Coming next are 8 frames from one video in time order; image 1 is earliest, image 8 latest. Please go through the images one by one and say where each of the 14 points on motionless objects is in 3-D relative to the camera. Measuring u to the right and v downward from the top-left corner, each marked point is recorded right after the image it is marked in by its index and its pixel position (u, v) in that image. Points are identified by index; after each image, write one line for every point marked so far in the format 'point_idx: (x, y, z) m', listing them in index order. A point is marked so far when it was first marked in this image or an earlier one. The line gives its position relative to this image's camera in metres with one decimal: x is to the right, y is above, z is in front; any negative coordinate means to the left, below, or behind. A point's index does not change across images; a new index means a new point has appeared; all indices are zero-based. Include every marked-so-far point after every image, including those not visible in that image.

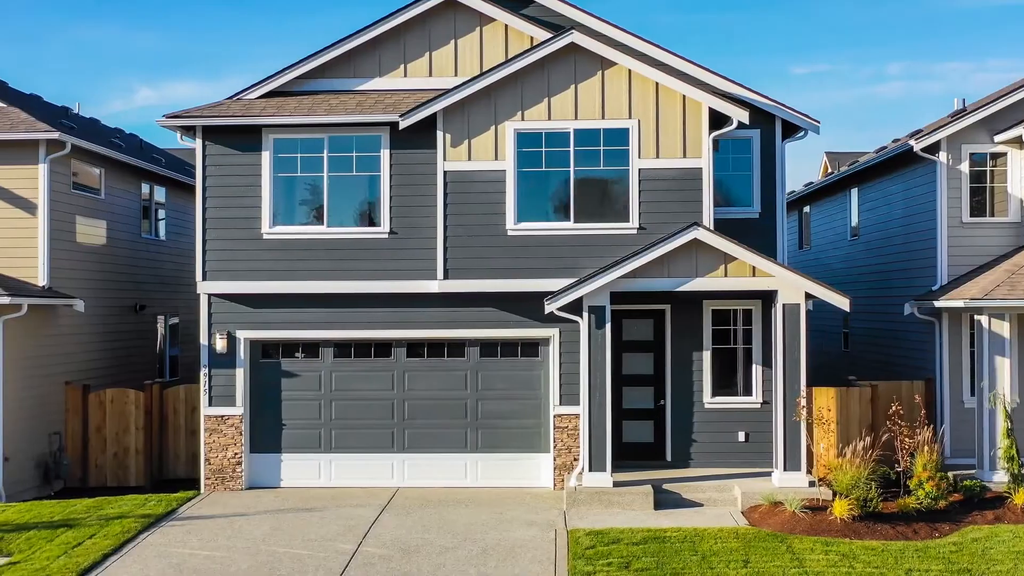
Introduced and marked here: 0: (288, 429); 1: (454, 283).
0: (-2.9, -1.8, +11.8) m
1: (-0.7, +0.1, +11.2) m
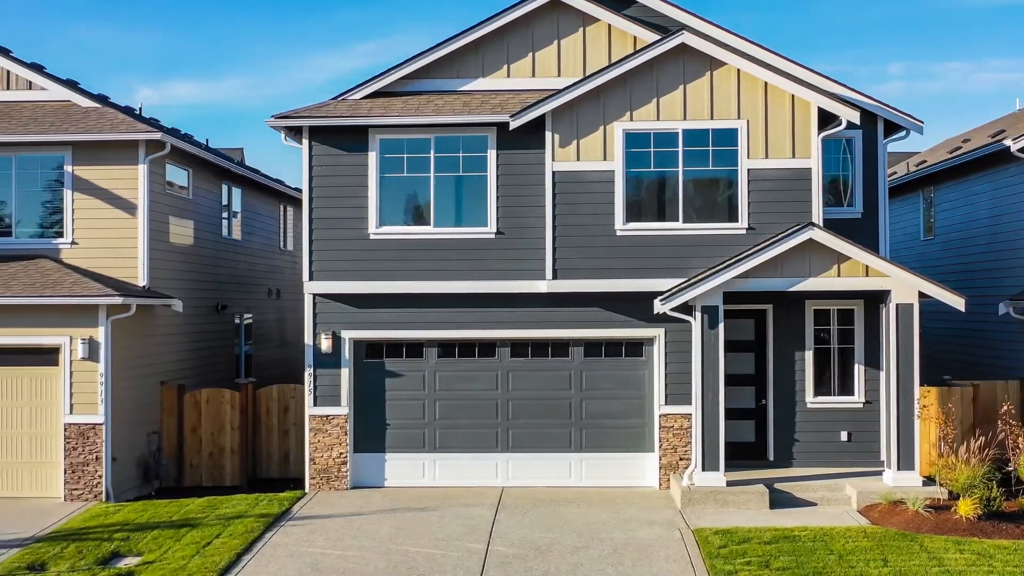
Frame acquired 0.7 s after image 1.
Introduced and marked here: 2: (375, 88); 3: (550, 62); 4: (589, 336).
0: (-1.6, -1.8, +11.8) m
1: (+0.6, +0.1, +11.3) m
2: (-1.8, +2.6, +11.9) m
3: (+0.5, +3.0, +11.9) m
4: (+1.0, -0.6, +11.6) m
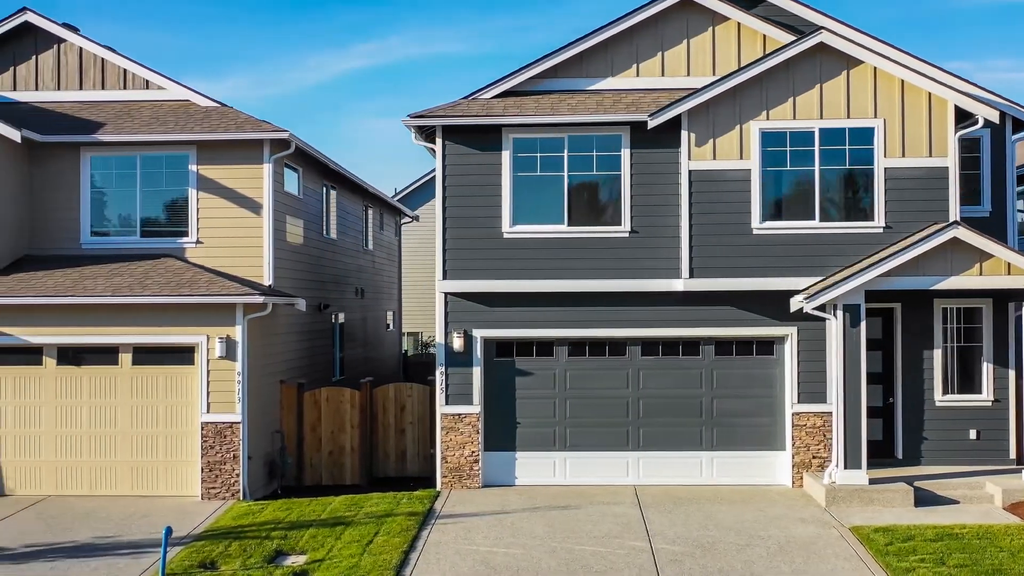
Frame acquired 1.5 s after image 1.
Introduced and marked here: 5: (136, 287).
0: (+0.1, -1.8, +11.9) m
1: (+2.3, +0.1, +11.3) m
2: (-0.1, +2.6, +11.9) m
3: (+2.2, +3.0, +11.9) m
4: (+2.7, -0.6, +11.6) m
5: (-4.7, 0.0, +11.4) m
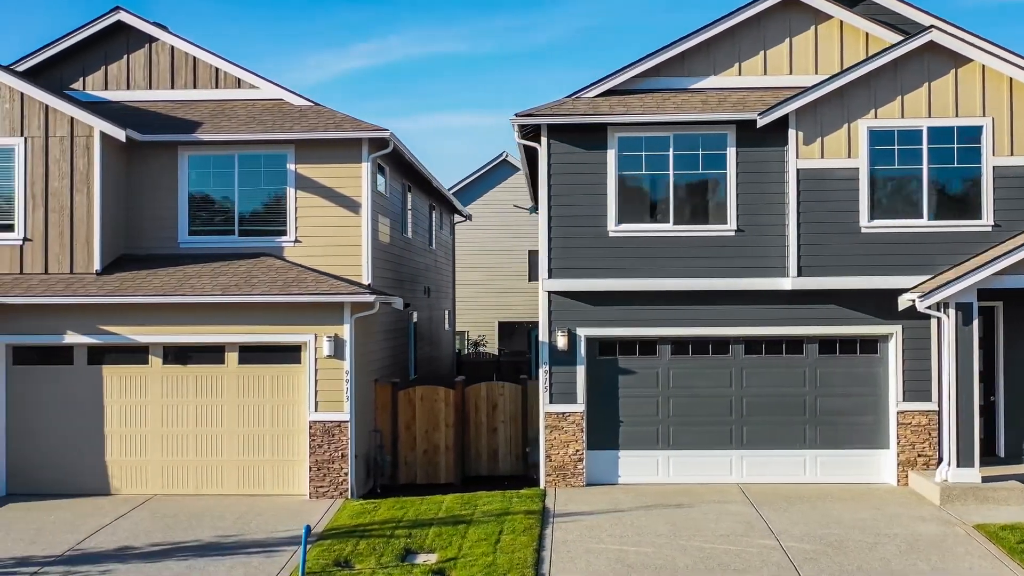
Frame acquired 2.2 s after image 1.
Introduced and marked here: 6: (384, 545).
0: (+1.5, -1.8, +11.9) m
1: (+3.7, +0.1, +11.3) m
2: (+1.3, +2.6, +11.9) m
3: (+3.5, +3.0, +11.9) m
4: (+4.0, -0.6, +11.6) m
5: (-3.3, 0.0, +11.4) m
6: (-1.3, -2.7, +9.5) m
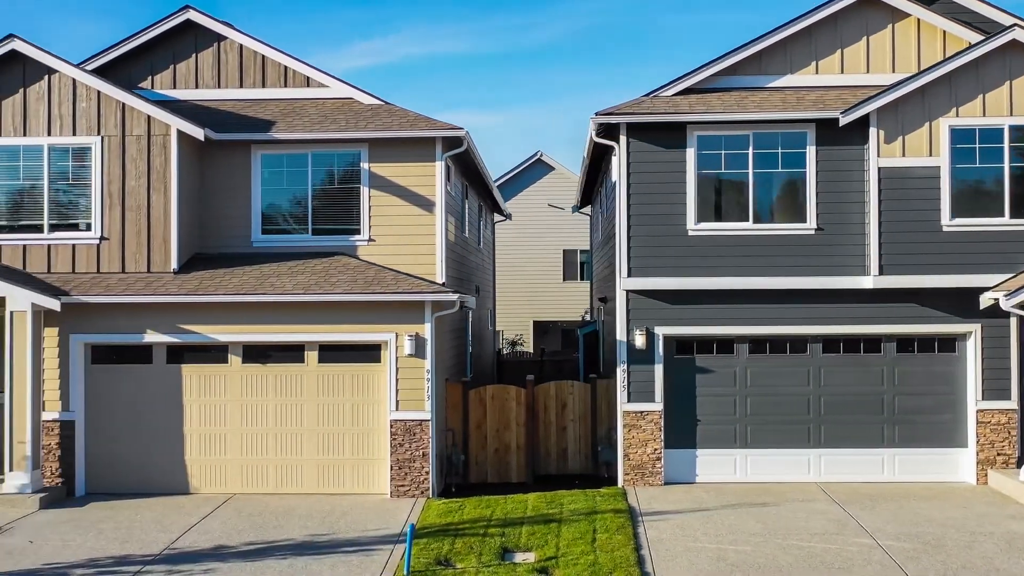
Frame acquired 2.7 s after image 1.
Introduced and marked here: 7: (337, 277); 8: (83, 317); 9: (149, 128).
0: (+2.5, -1.8, +11.8) m
1: (+4.7, +0.1, +11.3) m
2: (+2.3, +2.7, +11.9) m
3: (+4.6, +3.0, +11.9) m
4: (+5.0, -0.6, +11.6) m
5: (-2.3, 0.0, +11.3) m
6: (-0.3, -2.7, +9.5) m
7: (-2.2, +0.1, +11.6) m
8: (-5.4, -0.4, +11.5) m
9: (-4.7, +2.1, +11.9) m
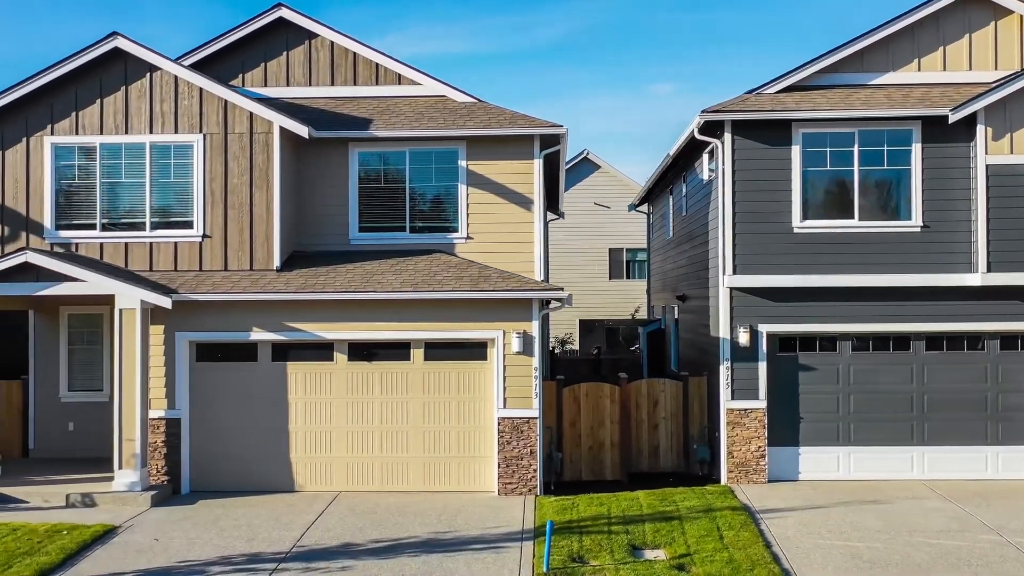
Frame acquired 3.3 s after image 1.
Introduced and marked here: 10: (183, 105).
0: (+3.8, -1.8, +11.8) m
1: (+6.0, +0.2, +11.3) m
2: (+3.6, +2.7, +11.9) m
3: (+5.9, +3.0, +11.9) m
4: (+6.4, -0.5, +11.6) m
5: (-1.0, +0.1, +11.3) m
6: (+1.0, -2.7, +9.5) m
7: (-0.9, +0.2, +11.6) m
8: (-4.1, -0.3, +11.5) m
9: (-3.4, +2.1, +11.9) m
10: (-4.3, +2.4, +11.9) m
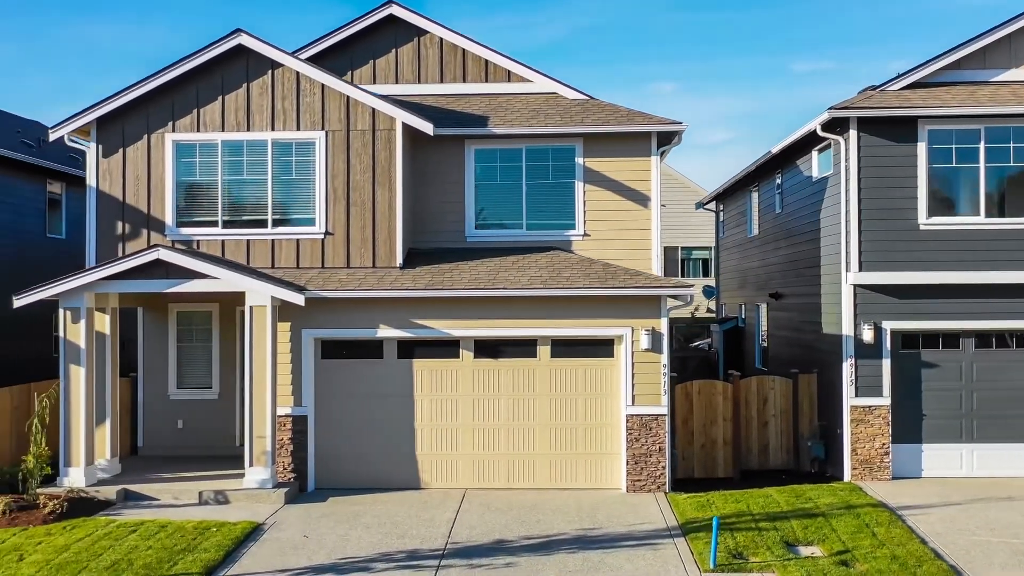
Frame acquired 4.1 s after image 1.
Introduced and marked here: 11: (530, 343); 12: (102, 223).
0: (+5.4, -1.7, +11.8) m
1: (+7.6, +0.2, +11.3) m
2: (+5.2, +2.7, +11.9) m
3: (+7.5, +3.1, +11.9) m
4: (+8.0, -0.5, +11.6) m
5: (+0.6, +0.1, +11.3) m
6: (+2.6, -2.6, +9.5) m
7: (+0.7, +0.2, +11.5) m
8: (-2.5, -0.3, +11.4) m
9: (-1.8, +2.2, +11.9) m
10: (-2.7, +2.4, +11.9) m
11: (+0.2, -0.7, +11.5) m
12: (-5.4, +0.9, +12.0) m
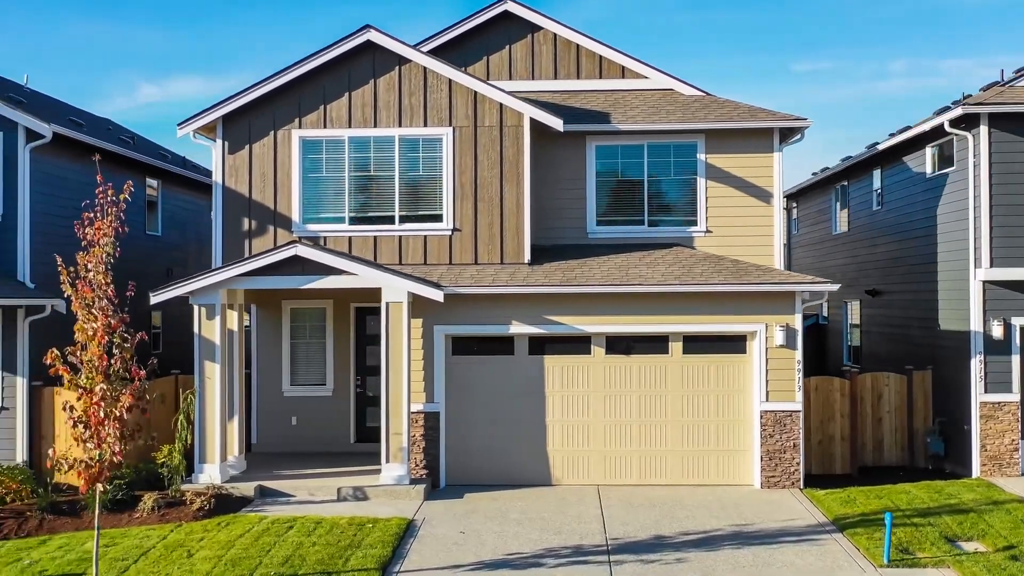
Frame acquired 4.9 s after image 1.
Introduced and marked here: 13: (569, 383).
0: (+7.1, -1.7, +11.8) m
1: (+9.3, +0.2, +11.3) m
2: (+6.9, +2.8, +11.9) m
3: (+9.2, +3.1, +11.9) m
4: (+9.6, -0.4, +11.6) m
5: (+2.3, +0.2, +11.3) m
6: (+4.3, -2.6, +9.5) m
7: (+2.4, +0.3, +11.5) m
8: (-0.8, -0.3, +11.4) m
9: (-0.1, +2.2, +11.8) m
10: (-1.0, +2.5, +11.8) m
11: (+1.9, -0.6, +11.5) m
12: (-3.7, +0.9, +12.0) m
13: (+0.7, -1.2, +11.5) m
